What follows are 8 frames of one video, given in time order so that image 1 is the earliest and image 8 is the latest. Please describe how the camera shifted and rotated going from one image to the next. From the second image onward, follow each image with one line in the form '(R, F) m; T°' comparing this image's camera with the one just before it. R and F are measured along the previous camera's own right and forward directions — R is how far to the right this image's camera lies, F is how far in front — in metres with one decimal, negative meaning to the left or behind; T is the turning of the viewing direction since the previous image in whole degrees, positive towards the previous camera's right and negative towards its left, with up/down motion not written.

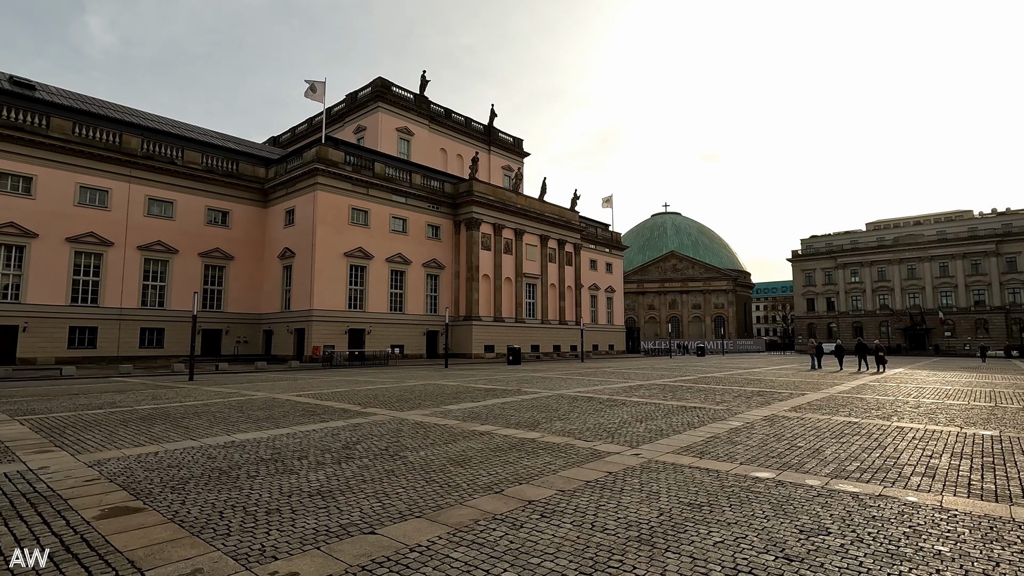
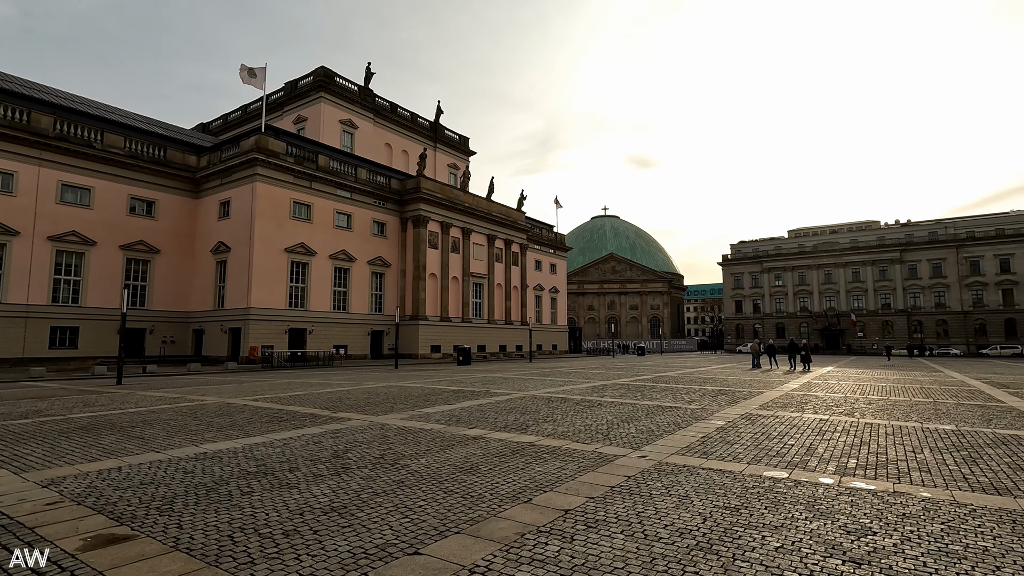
(-1.0, +0.4) m; +7°
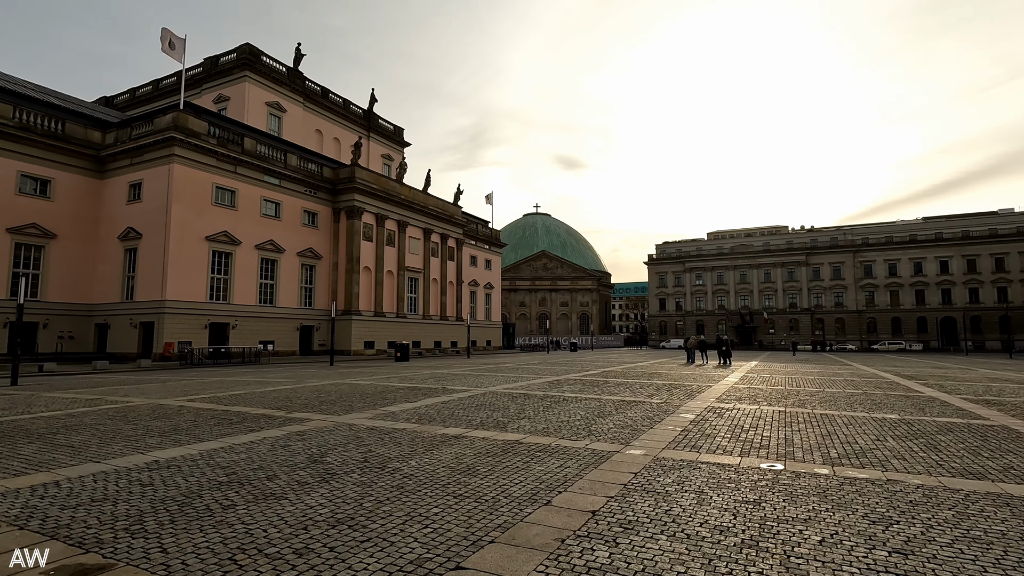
(-1.0, +0.4) m; +8°
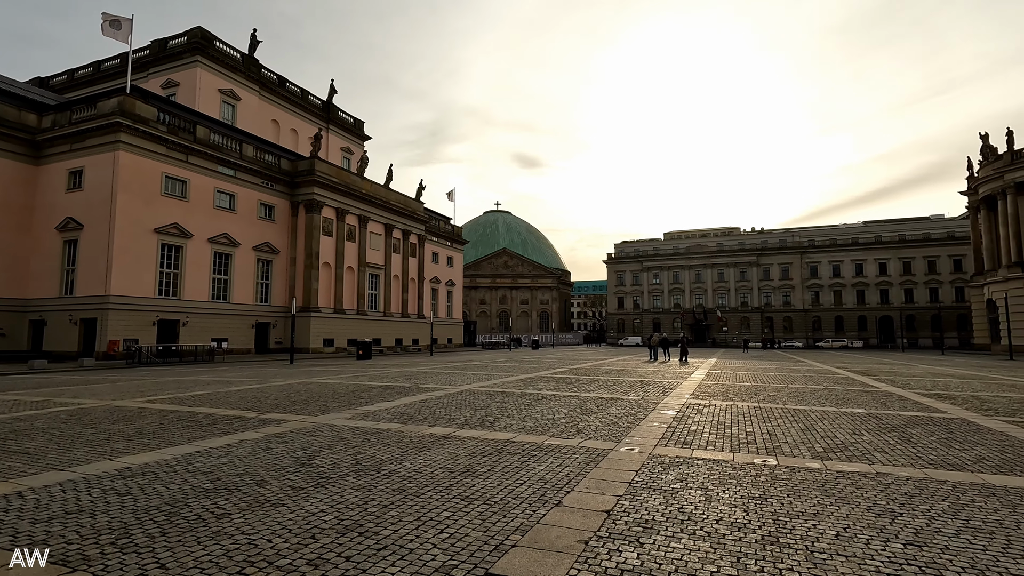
(-0.6, +0.2) m; +4°
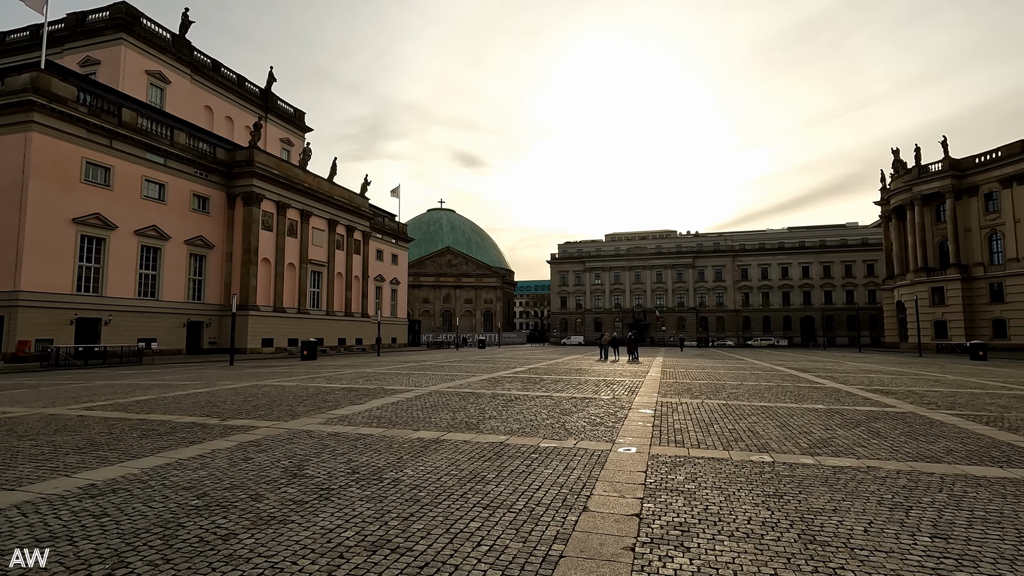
(-0.9, +0.3) m; +6°
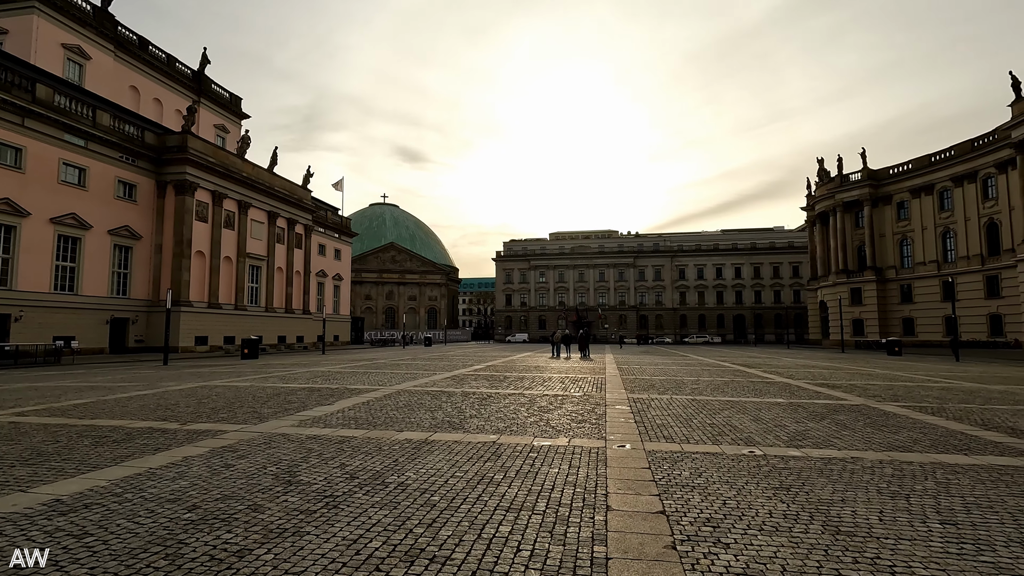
(-0.8, +0.2) m; +6°
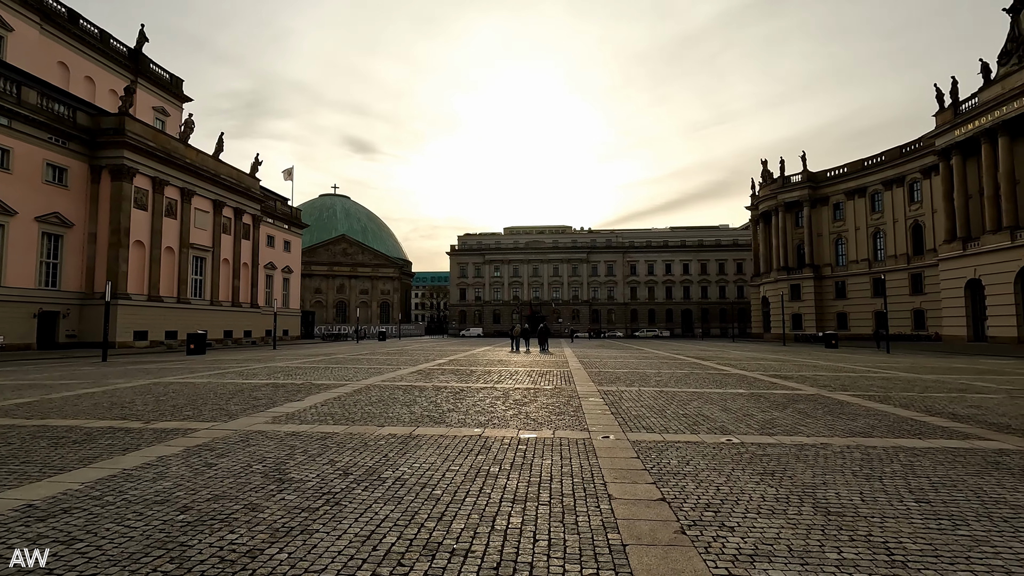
(-0.5, 0.0) m; +5°
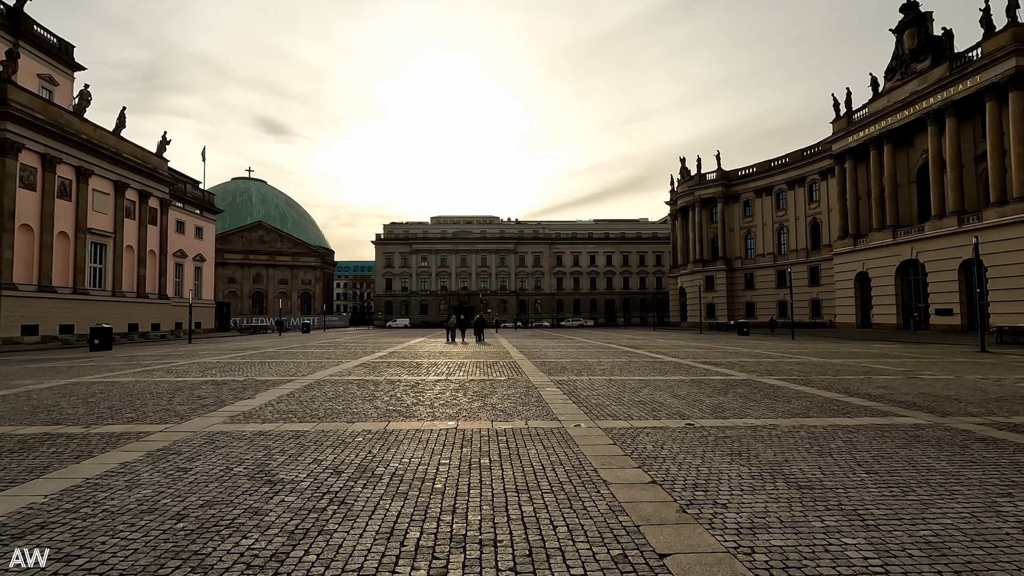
(-0.8, -0.1) m; +8°
